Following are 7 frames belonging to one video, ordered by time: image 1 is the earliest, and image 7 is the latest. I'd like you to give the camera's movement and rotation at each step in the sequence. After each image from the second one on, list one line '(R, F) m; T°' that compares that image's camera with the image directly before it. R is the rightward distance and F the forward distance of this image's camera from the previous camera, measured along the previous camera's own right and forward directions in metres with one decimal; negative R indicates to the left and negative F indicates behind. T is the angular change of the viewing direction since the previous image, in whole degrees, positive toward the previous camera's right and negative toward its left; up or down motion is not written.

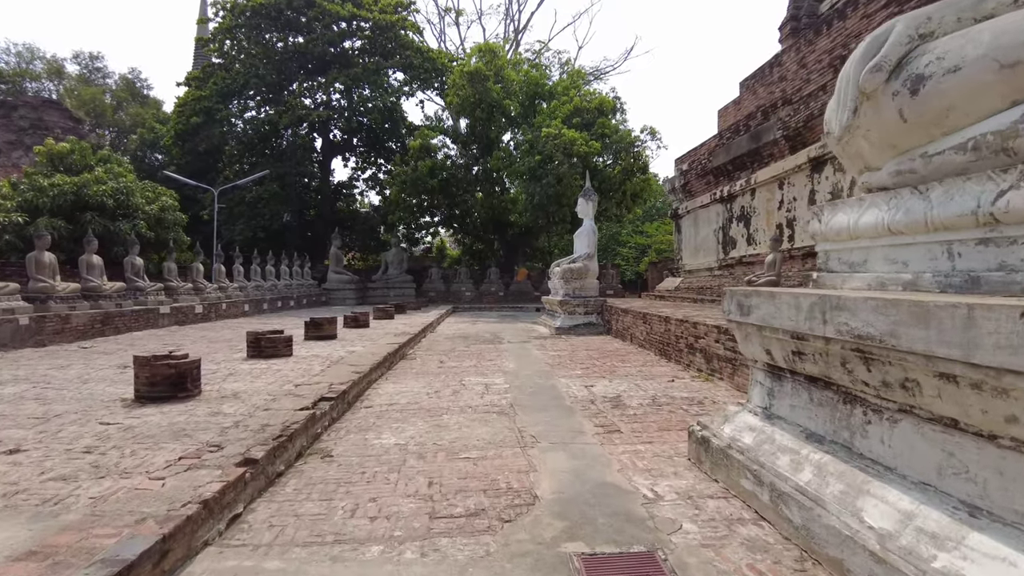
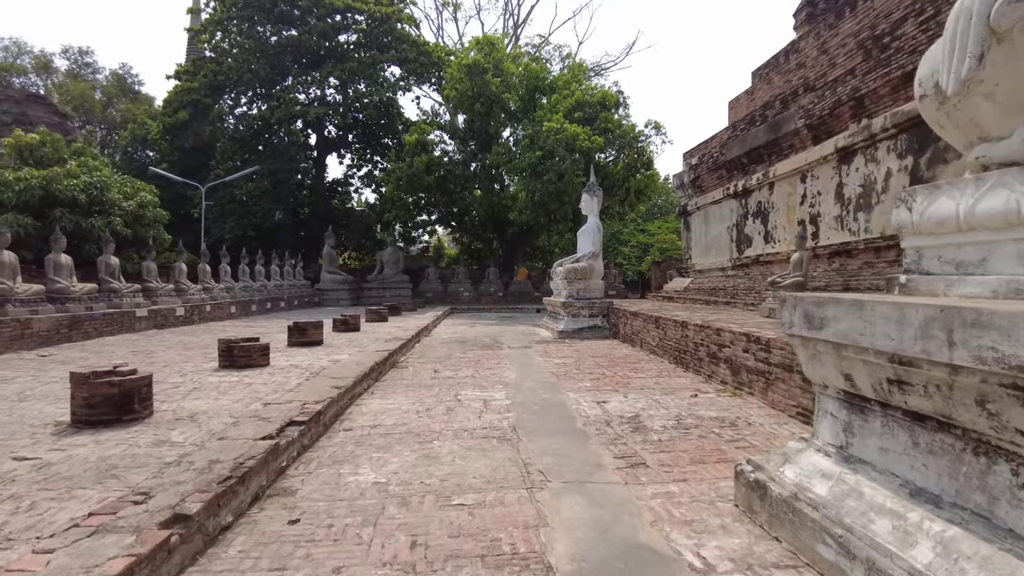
(0.0, +0.7) m; 0°
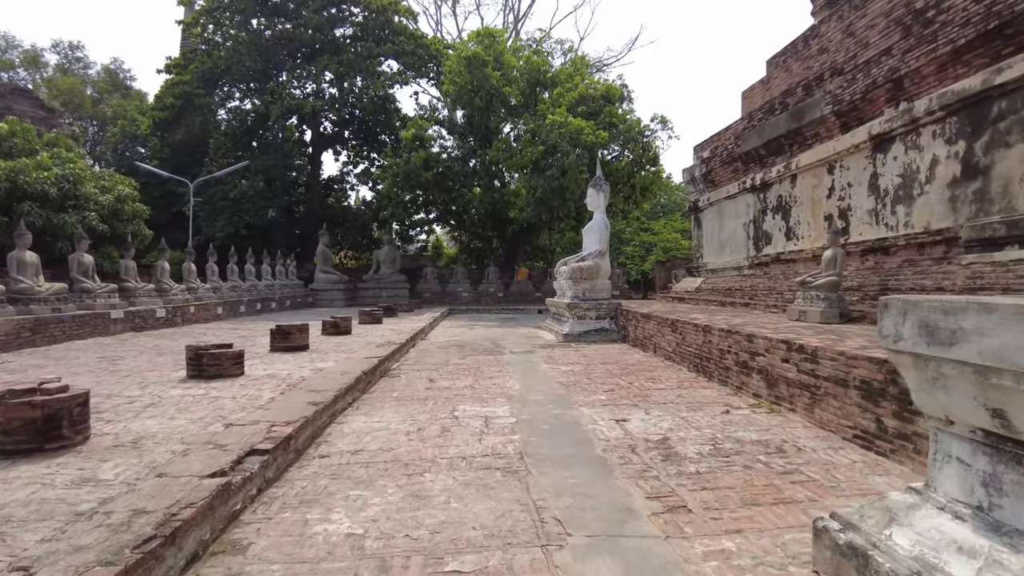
(0.0, +0.7) m; 0°
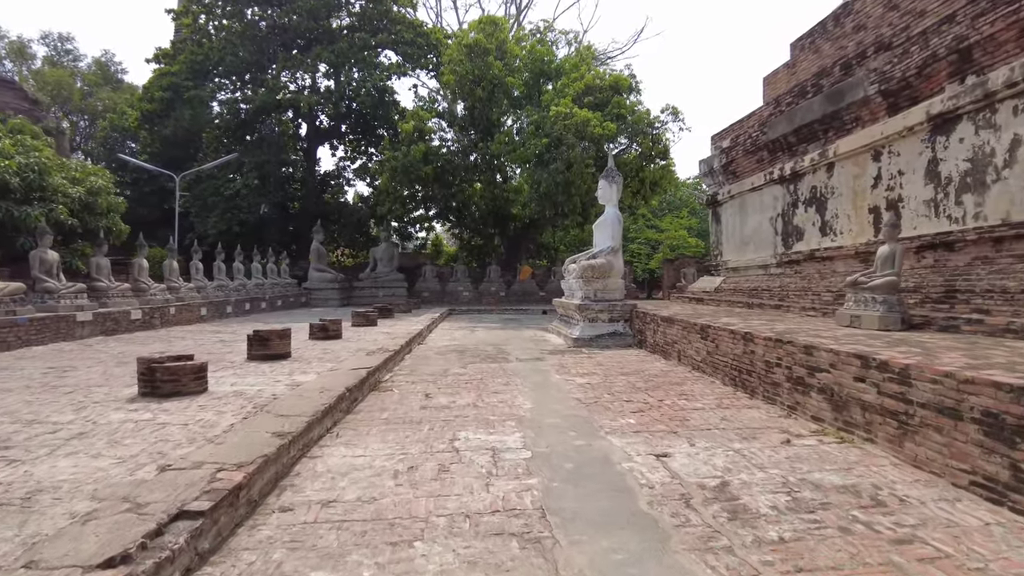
(-0.1, +0.8) m; 0°
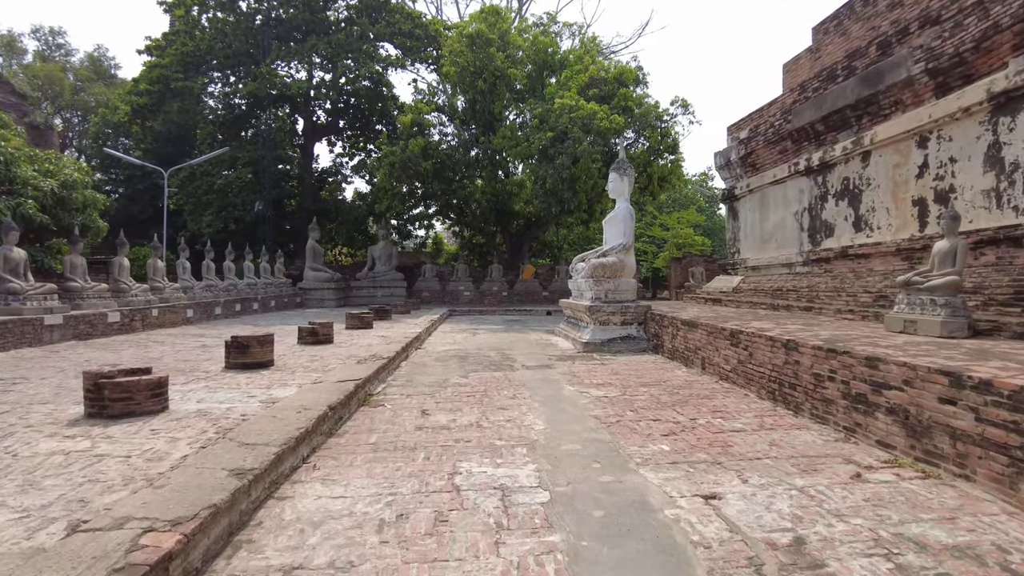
(-0.1, +0.7) m; 0°
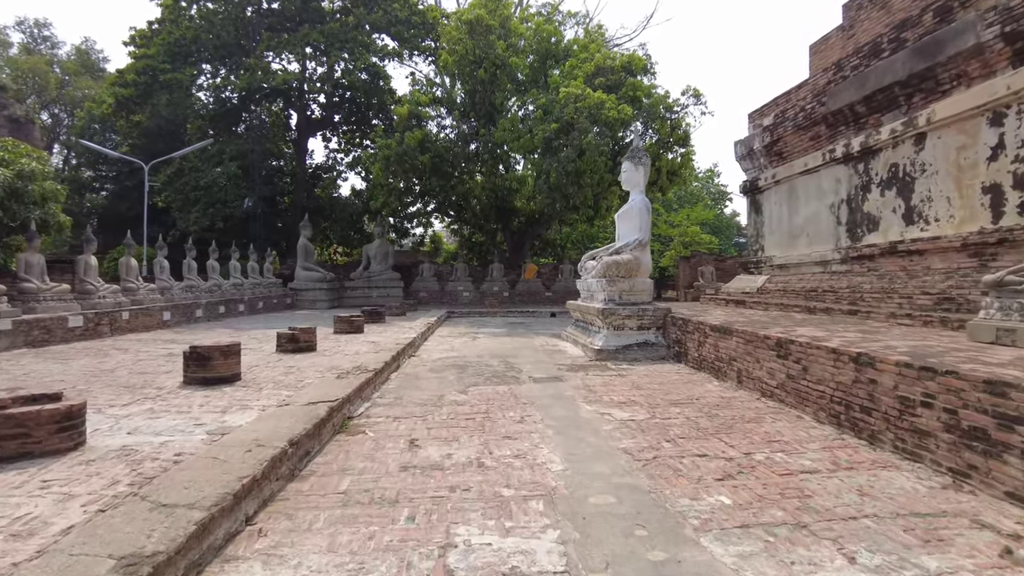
(-0.1, +0.9) m; 0°
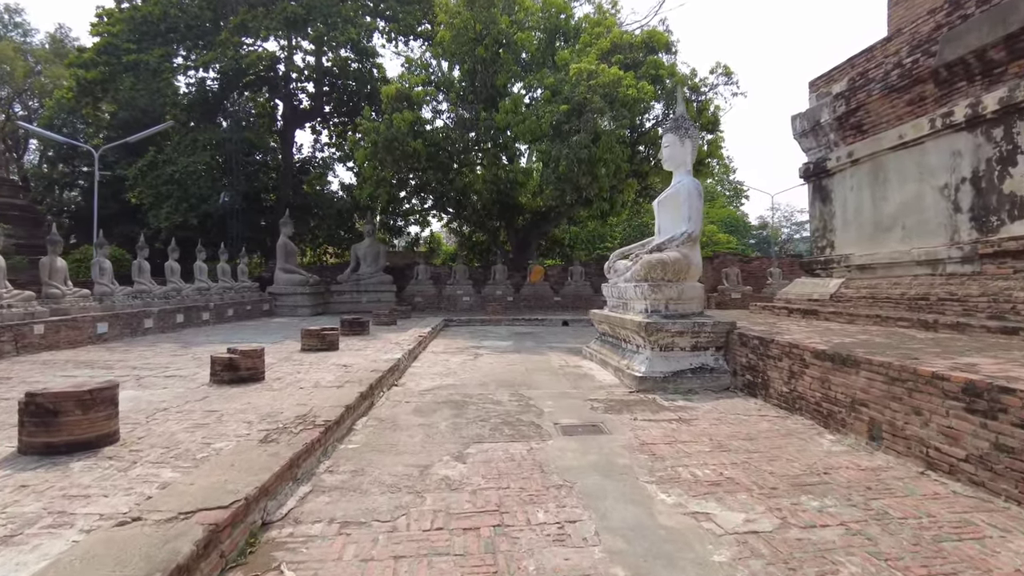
(-0.1, +1.9) m; 0°
